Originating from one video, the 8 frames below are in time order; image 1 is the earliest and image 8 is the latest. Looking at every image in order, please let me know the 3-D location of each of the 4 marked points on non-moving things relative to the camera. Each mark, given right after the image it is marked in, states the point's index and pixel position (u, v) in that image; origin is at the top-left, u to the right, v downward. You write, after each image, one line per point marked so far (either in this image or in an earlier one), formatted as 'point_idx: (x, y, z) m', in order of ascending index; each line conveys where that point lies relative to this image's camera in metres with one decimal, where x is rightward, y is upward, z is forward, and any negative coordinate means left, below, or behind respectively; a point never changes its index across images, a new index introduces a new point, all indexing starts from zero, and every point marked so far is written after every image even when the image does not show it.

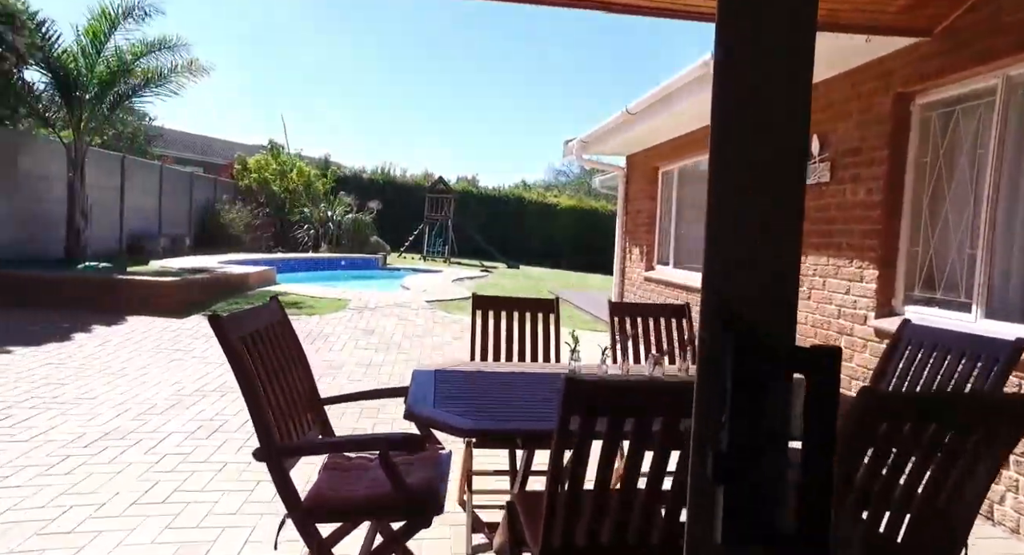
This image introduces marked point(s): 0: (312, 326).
0: (-2.4, -0.6, +6.8) m
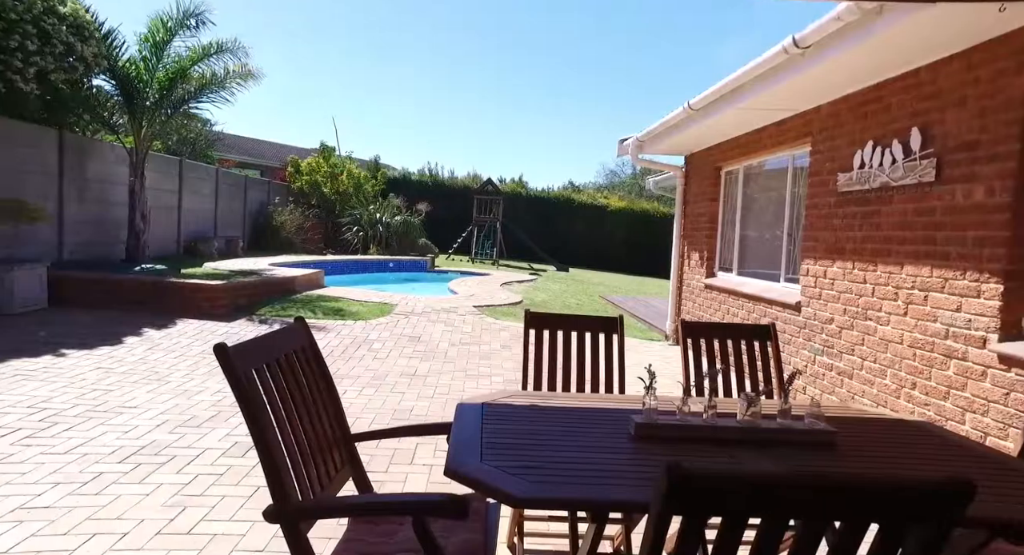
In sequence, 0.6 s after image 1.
0: (-1.8, -0.7, +6.7) m
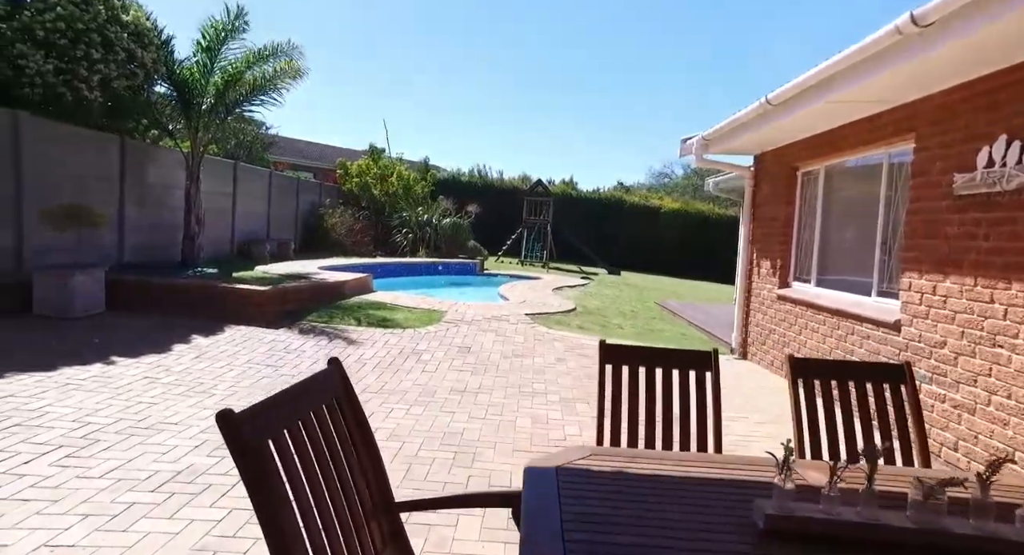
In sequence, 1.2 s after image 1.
0: (-1.2, -0.8, +6.5) m
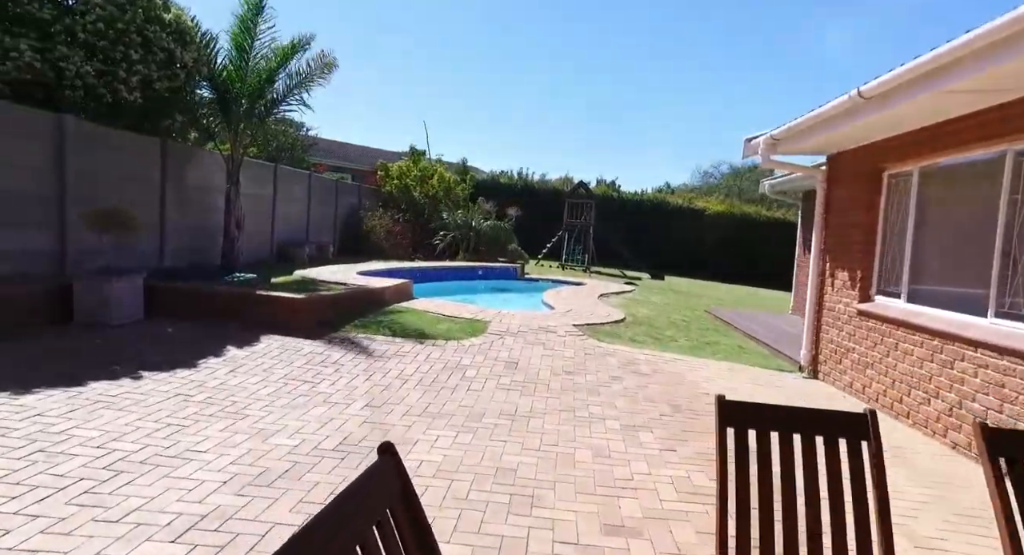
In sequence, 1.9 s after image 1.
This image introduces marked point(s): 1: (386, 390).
0: (-0.7, -0.9, +6.1) m
1: (-1.1, -1.0, +5.0) m
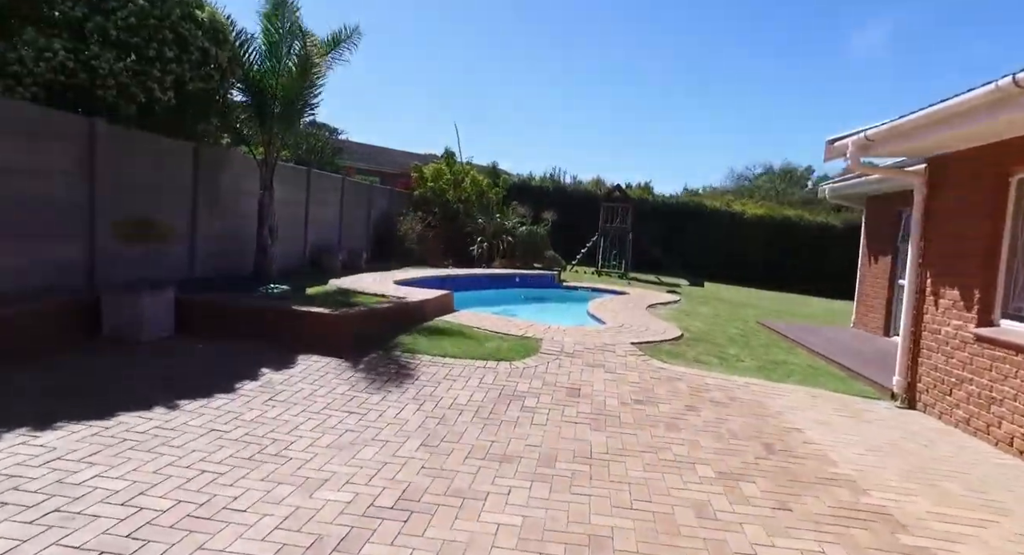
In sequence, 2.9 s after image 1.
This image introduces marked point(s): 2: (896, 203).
0: (-0.1, -1.0, +5.5) m
1: (-0.6, -1.2, +4.4) m
2: (+6.7, +1.3, +9.8) m
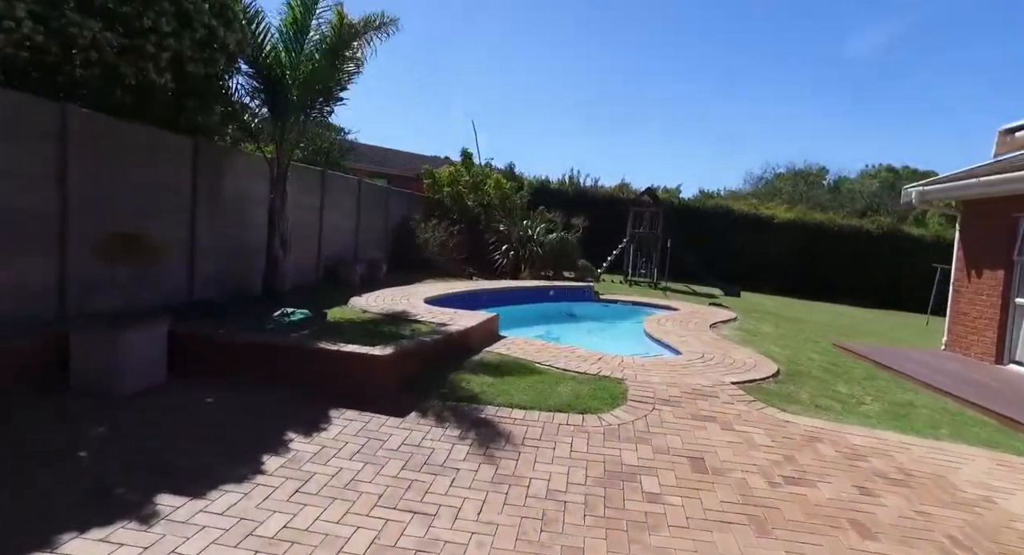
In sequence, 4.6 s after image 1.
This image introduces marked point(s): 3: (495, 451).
0: (+0.7, -1.3, +4.1) m
1: (+0.2, -1.4, +3.0) m
2: (+7.5, +1.0, +8.5) m
3: (-0.1, -1.2, +4.1) m
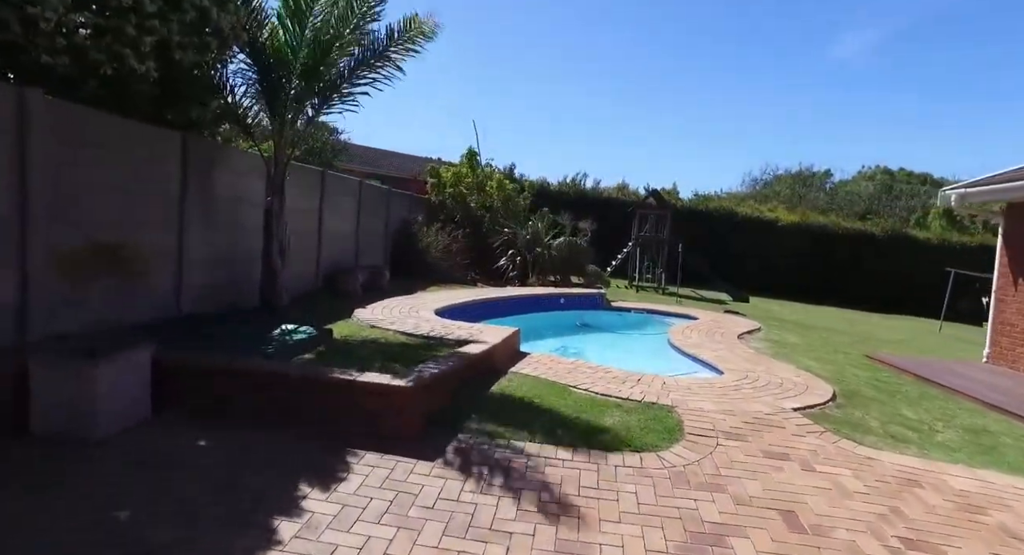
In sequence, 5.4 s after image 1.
0: (+1.0, -1.4, +3.4) m
1: (+0.6, -1.5, +2.4) m
2: (+7.7, +0.9, +7.9) m
3: (+0.2, -1.4, +3.4) m
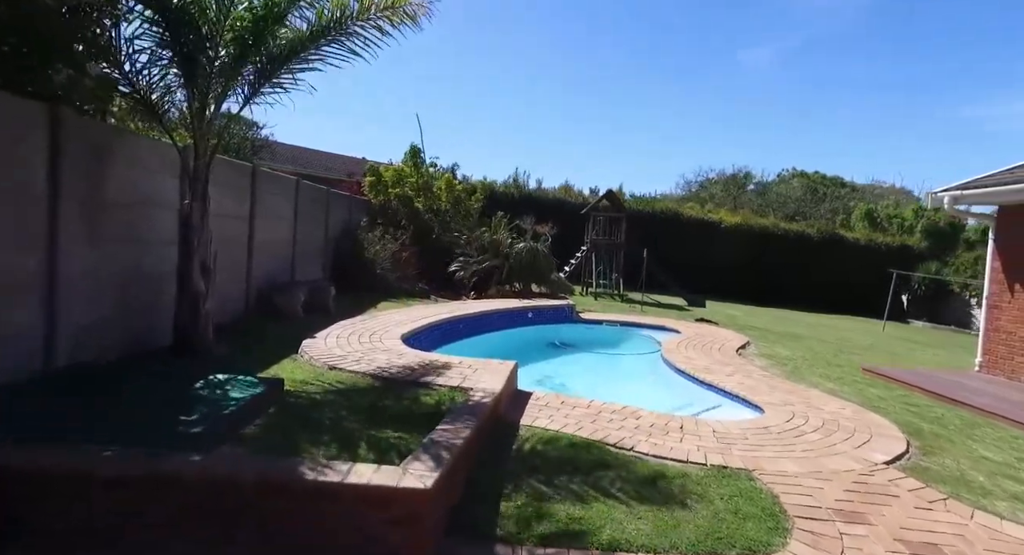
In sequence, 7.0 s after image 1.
0: (+1.5, -1.6, +2.2) m
1: (+1.2, -1.7, +1.1) m
2: (+7.5, +0.8, +7.5) m
3: (+0.7, -1.6, +2.1) m
